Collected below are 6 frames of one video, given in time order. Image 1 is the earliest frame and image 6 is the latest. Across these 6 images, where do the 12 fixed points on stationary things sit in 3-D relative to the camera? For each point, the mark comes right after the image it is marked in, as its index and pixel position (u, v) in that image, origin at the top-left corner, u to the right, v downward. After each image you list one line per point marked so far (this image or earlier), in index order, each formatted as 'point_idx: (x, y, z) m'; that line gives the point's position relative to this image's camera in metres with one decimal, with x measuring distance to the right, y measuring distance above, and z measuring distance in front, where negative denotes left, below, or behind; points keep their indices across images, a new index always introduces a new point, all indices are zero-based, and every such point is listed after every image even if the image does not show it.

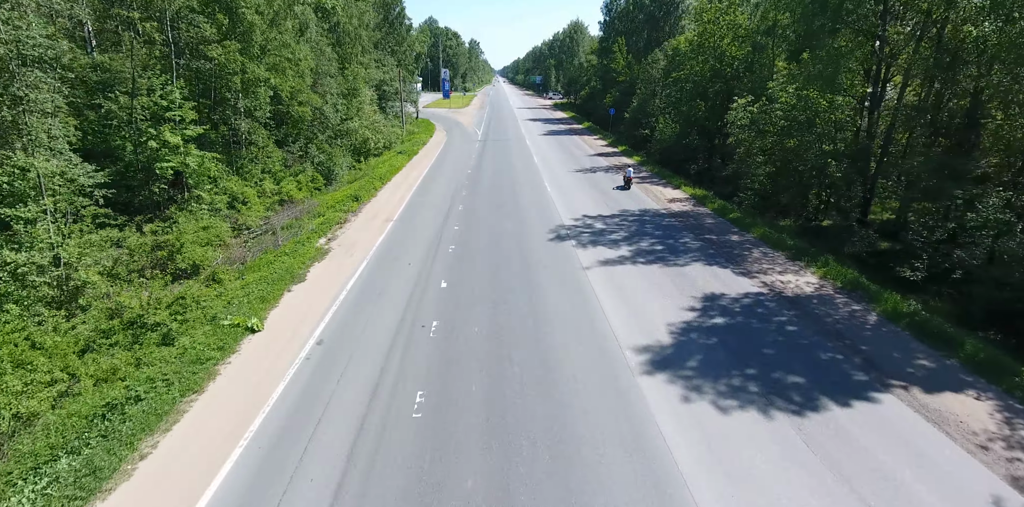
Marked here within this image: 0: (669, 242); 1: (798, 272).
0: (+5.2, +0.4, +17.7) m
1: (+7.8, -0.5, +14.7) m
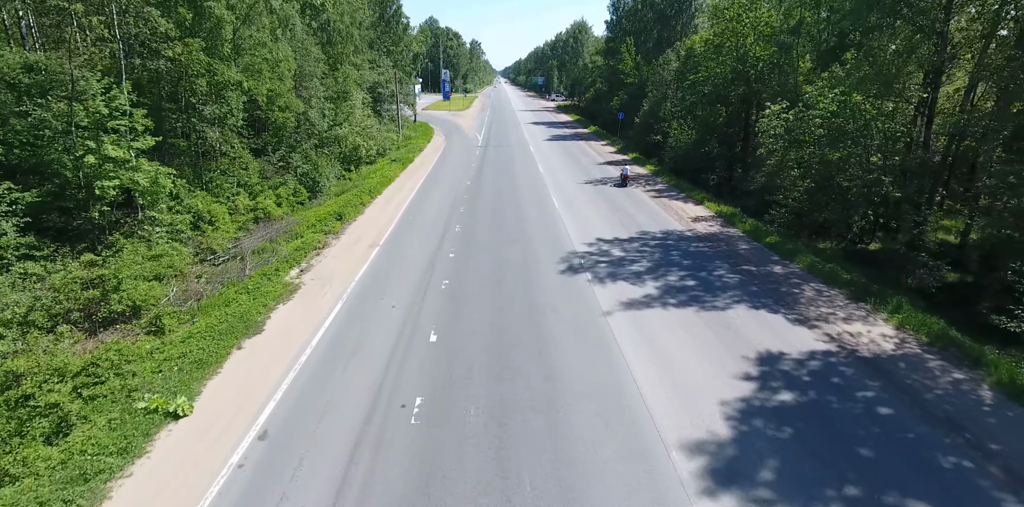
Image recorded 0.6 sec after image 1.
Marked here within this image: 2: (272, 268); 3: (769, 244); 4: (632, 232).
0: (+5.3, -0.6, +15.0) m
1: (+8.0, -1.5, +12.0) m
2: (-7.1, -0.5, +15.9) m
3: (+8.5, +0.3, +17.8) m
4: (+4.4, +0.7, +19.2) m
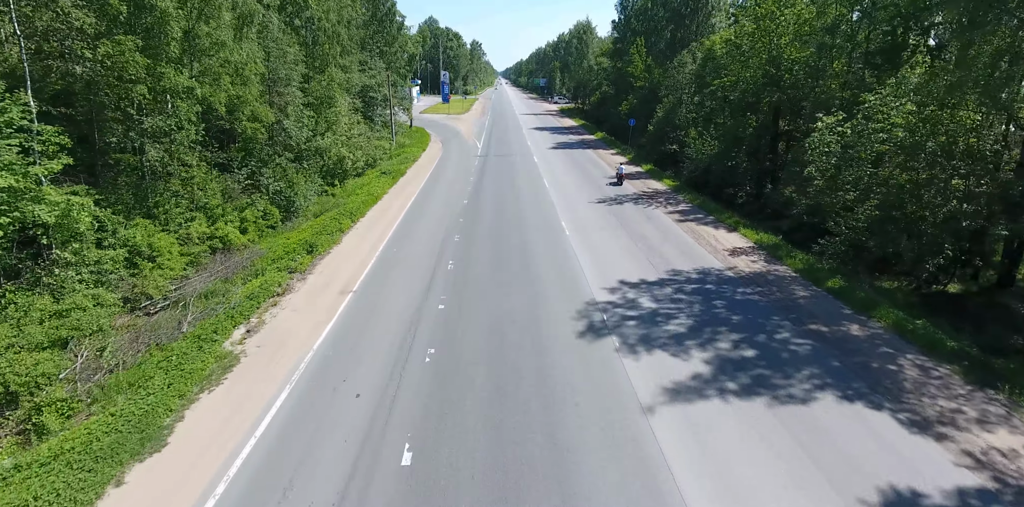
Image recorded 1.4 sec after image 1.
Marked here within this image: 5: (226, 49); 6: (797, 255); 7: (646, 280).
0: (+5.4, -1.9, +11.7) m
1: (+8.1, -2.7, +8.6) m
2: (-7.0, -1.7, +12.5) m
3: (+8.6, -1.0, +14.4) m
4: (+4.5, -0.6, +15.9) m
5: (-10.2, +7.3, +19.1) m
6: (+9.3, 0.0, +17.6) m
7: (+3.8, -0.8, +15.3) m
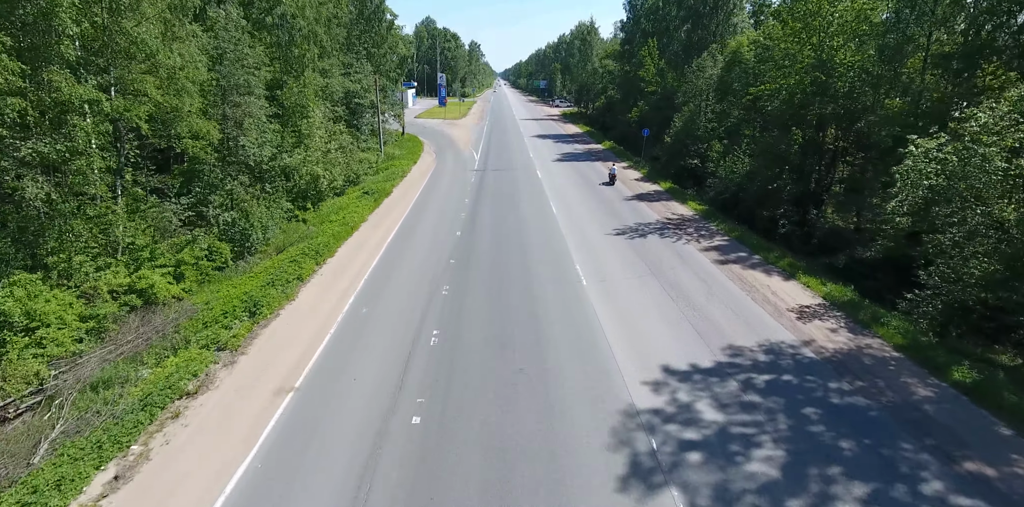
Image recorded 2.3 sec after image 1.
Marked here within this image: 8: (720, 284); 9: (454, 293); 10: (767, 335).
0: (+5.5, -3.5, +7.5) m
1: (+8.2, -4.3, +4.5) m
2: (-6.9, -3.3, +8.4) m
3: (+8.7, -2.6, +10.3) m
4: (+4.6, -2.2, +11.7) m
5: (-10.1, +5.7, +15.0) m
6: (+9.4, -1.6, +13.5) m
7: (+3.9, -2.3, +11.2) m
8: (+6.4, -0.7, +16.6) m
9: (-1.6, -1.1, +15.1) m
10: (+6.1, -1.8, +12.9) m
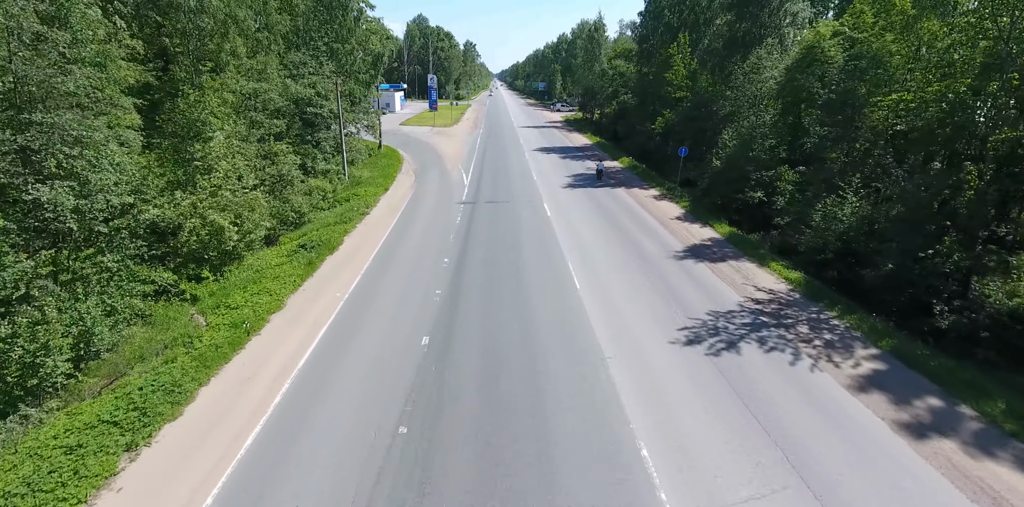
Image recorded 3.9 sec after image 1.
0: (+5.7, -6.3, -1.2) m
1: (+8.3, -7.2, -4.3) m
2: (-6.8, -6.1, -0.5) m
3: (+8.8, -5.4, +1.5) m
4: (+4.7, -5.0, +3.0) m
5: (-10.0, +2.8, +6.2) m
6: (+9.5, -4.5, +4.8) m
7: (+4.0, -5.2, +2.4) m
8: (+6.5, -3.6, +7.9) m
9: (-1.5, -4.0, +6.3) m
10: (+6.2, -4.7, +4.1) m
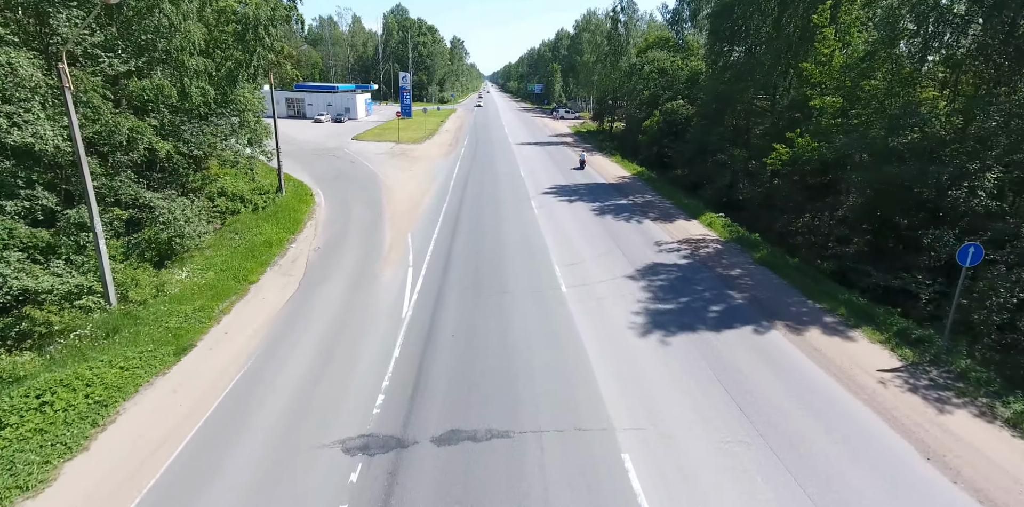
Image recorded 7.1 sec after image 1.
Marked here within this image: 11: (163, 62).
0: (+6.3, -12.1, -21.3) m
1: (+9.0, -12.9, -24.3) m
2: (-6.1, -11.9, -20.8) m
3: (+9.4, -11.2, -18.5) m
4: (+5.3, -10.8, -17.1) m
5: (-9.4, -3.0, -14.1) m
6: (+10.1, -10.3, -15.2) m
7: (+4.6, -11.0, -17.7) m
8: (+7.0, -9.5, -12.2) m
9: (-1.0, -9.8, -13.9) m
10: (+6.8, -10.5, -16.0) m
11: (-10.7, +6.2, +15.9) m
